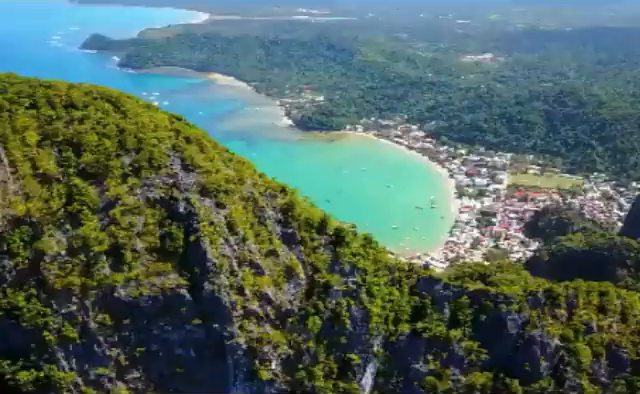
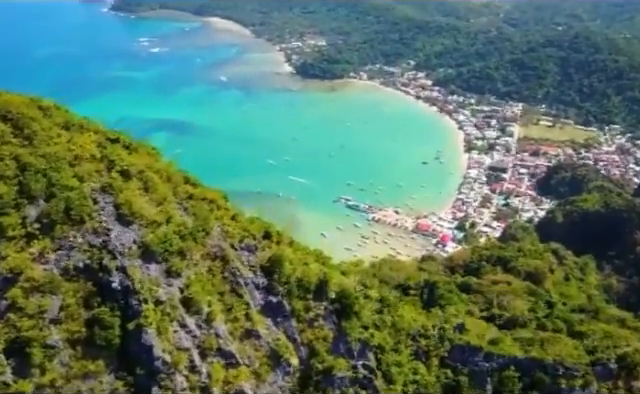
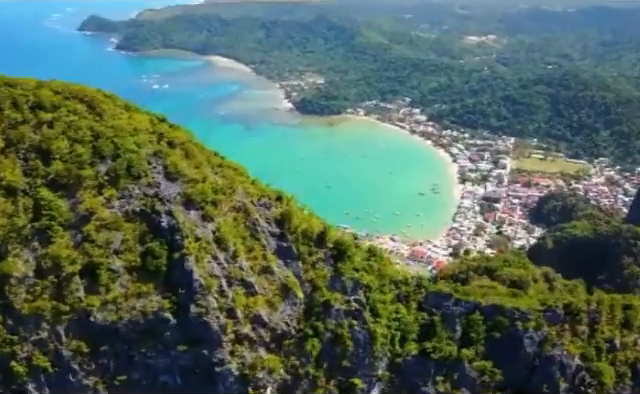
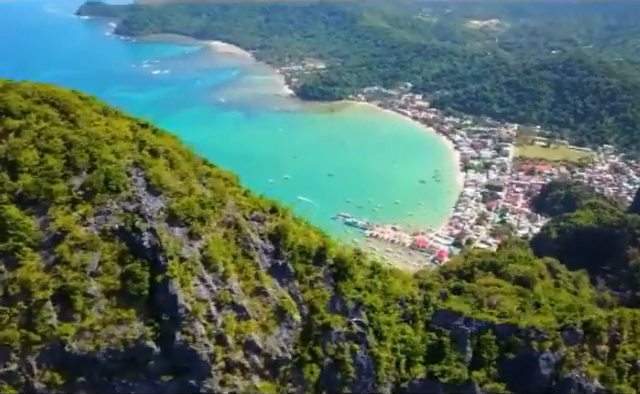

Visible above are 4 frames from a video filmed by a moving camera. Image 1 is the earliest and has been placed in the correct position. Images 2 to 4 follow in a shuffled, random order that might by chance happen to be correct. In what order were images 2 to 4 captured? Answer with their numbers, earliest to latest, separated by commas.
3, 4, 2
